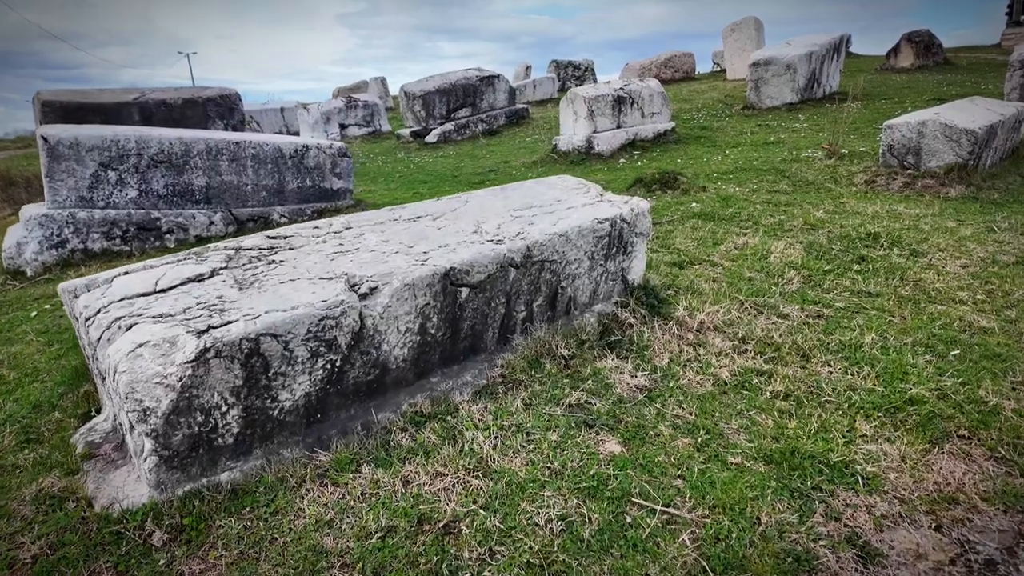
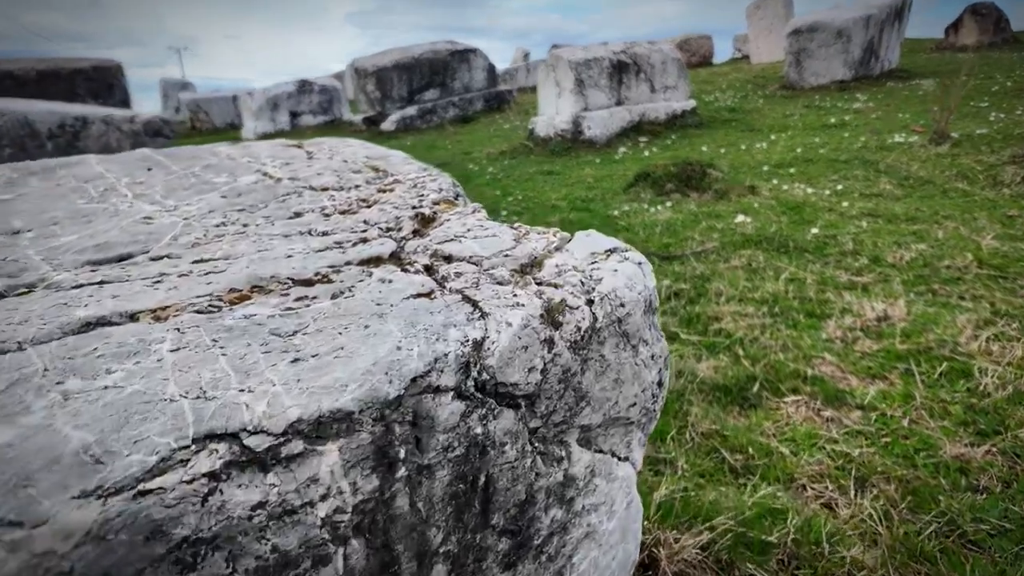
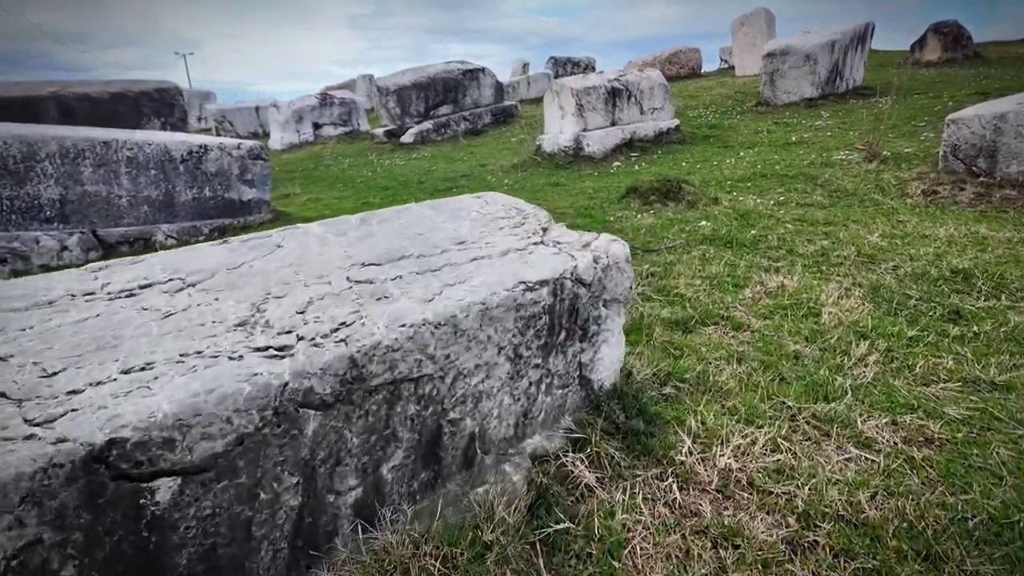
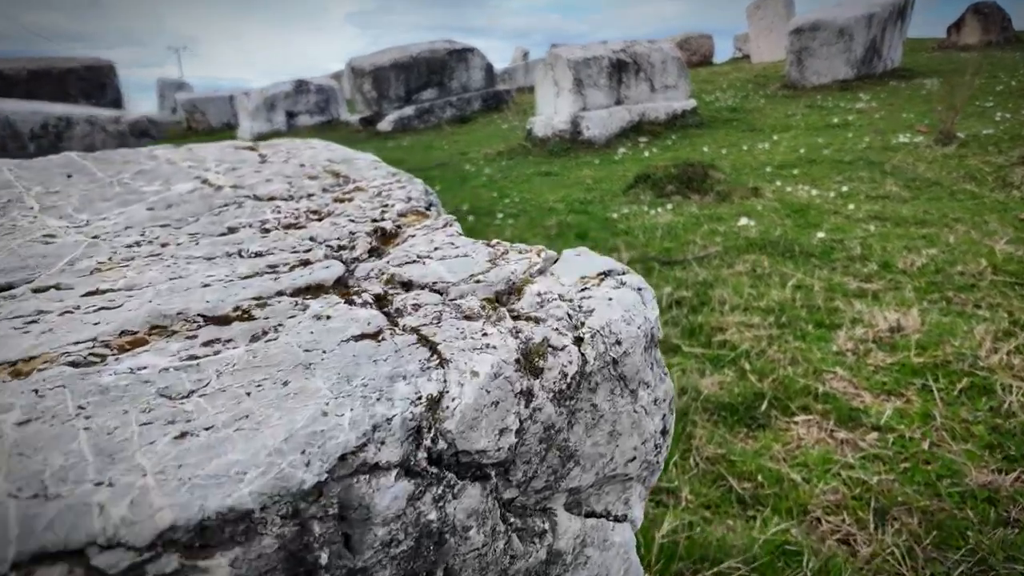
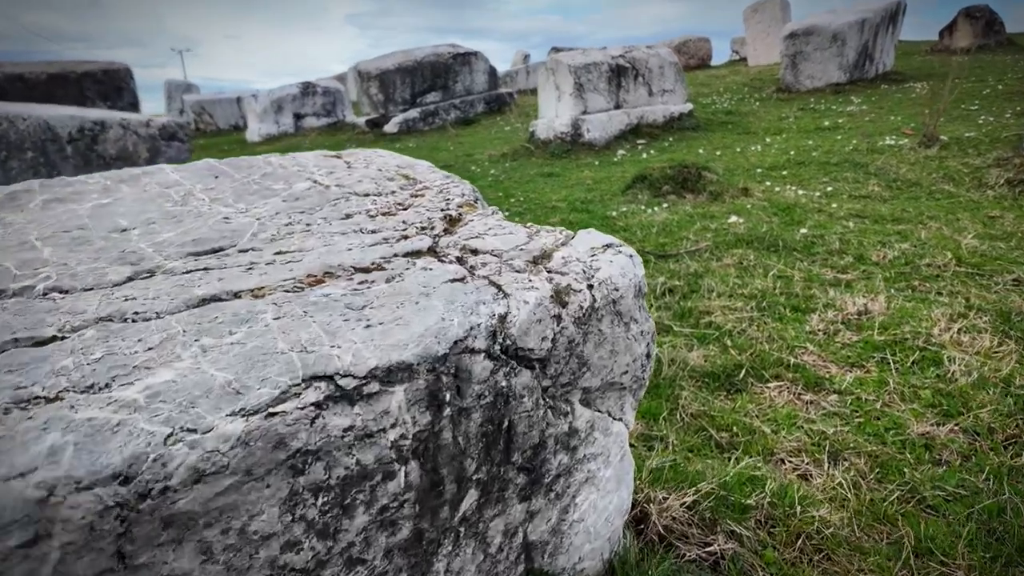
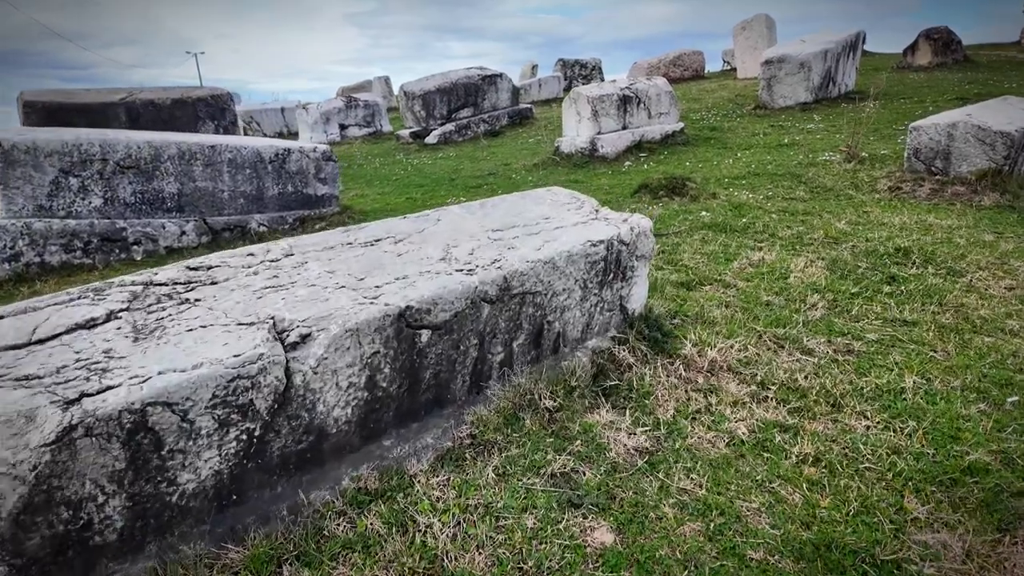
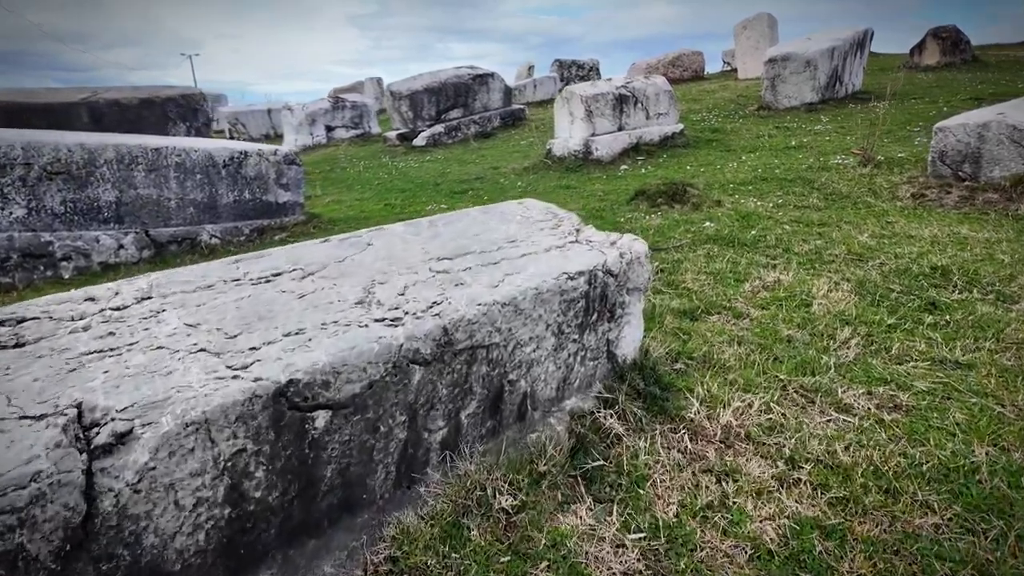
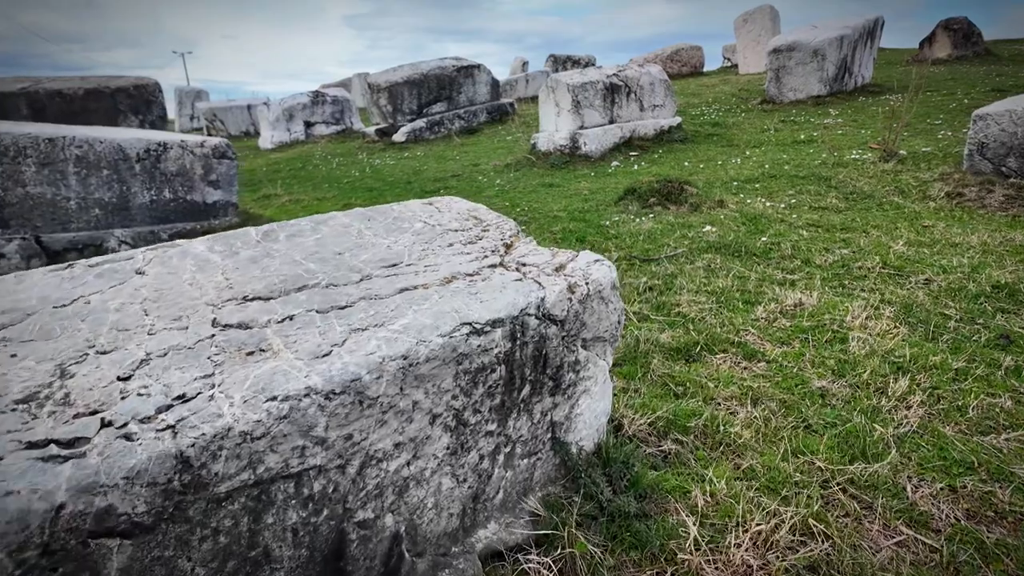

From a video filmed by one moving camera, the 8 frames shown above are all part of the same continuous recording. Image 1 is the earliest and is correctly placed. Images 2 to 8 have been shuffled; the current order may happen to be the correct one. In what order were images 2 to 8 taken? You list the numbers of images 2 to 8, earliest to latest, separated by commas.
6, 7, 3, 8, 5, 2, 4
